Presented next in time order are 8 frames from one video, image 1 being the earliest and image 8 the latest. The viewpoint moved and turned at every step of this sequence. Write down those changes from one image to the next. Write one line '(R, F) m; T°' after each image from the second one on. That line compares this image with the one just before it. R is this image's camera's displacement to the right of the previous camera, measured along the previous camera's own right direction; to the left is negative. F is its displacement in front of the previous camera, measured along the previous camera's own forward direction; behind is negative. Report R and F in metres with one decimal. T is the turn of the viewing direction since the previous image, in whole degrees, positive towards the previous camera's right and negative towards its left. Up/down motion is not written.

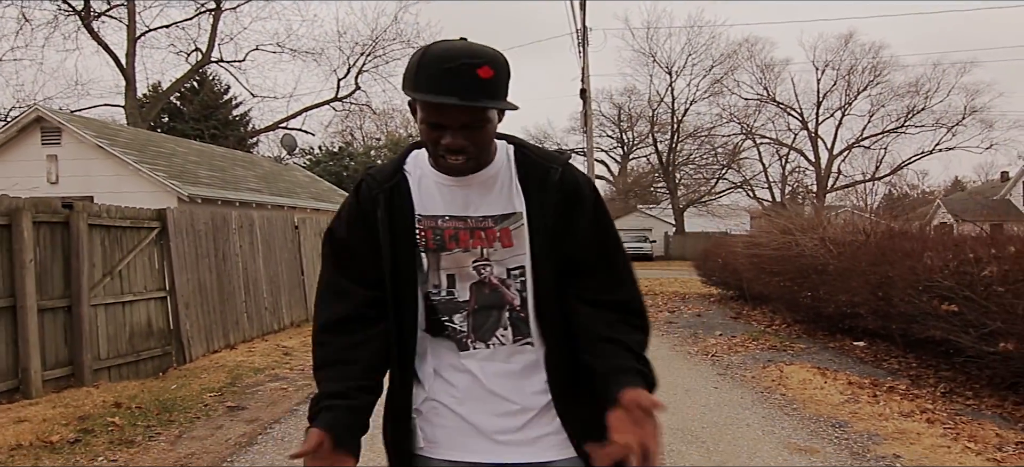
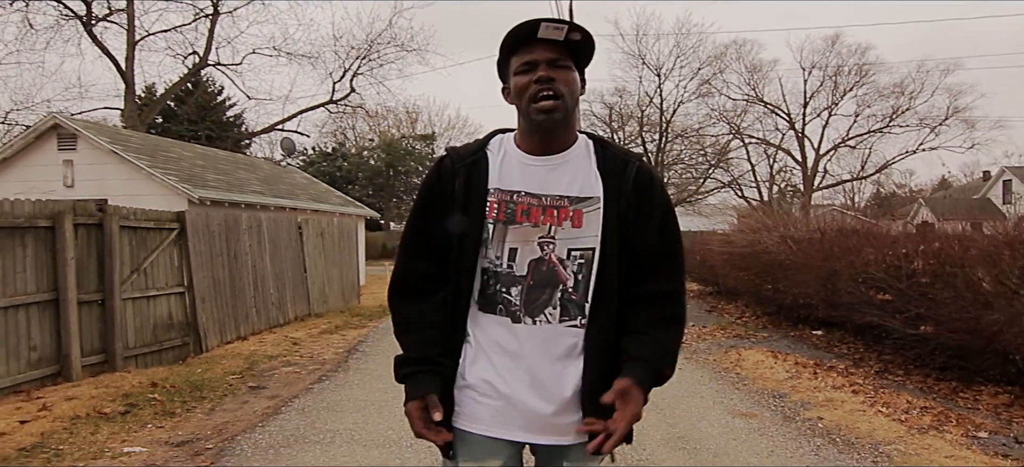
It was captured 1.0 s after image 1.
(0.0, -0.8) m; +1°
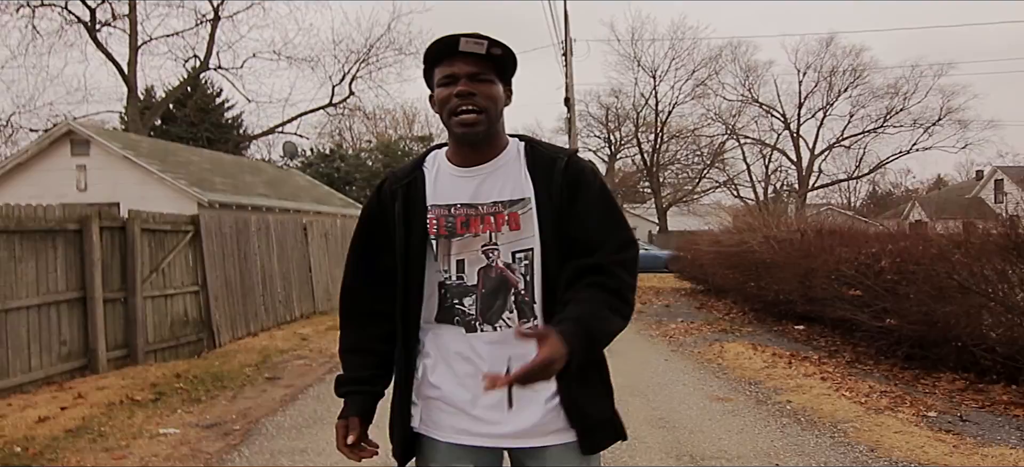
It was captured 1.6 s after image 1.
(0.0, -0.5) m; 0°
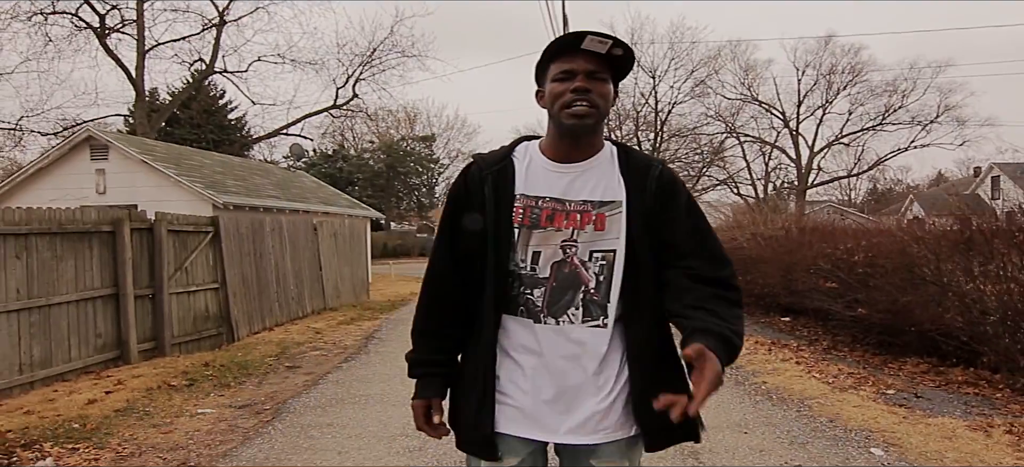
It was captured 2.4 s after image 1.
(0.0, -0.6) m; 0°
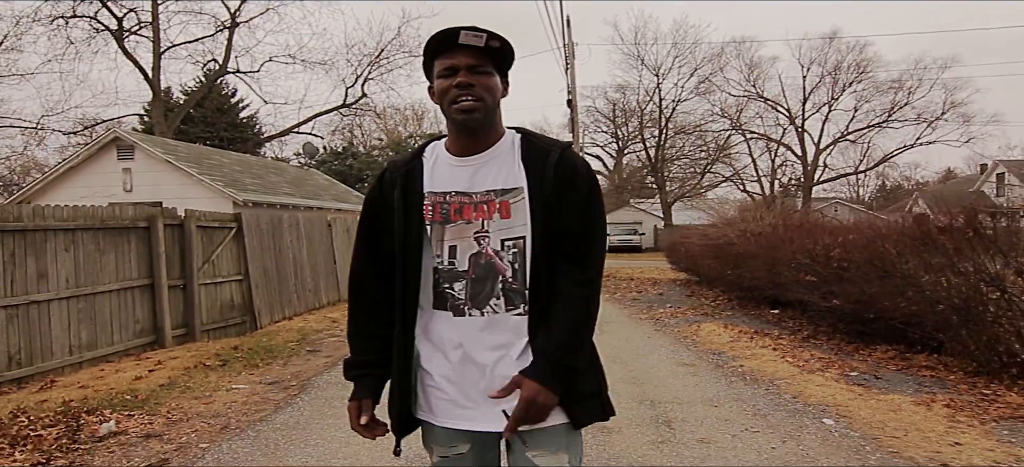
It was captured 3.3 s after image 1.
(+0.1, -0.7) m; -1°
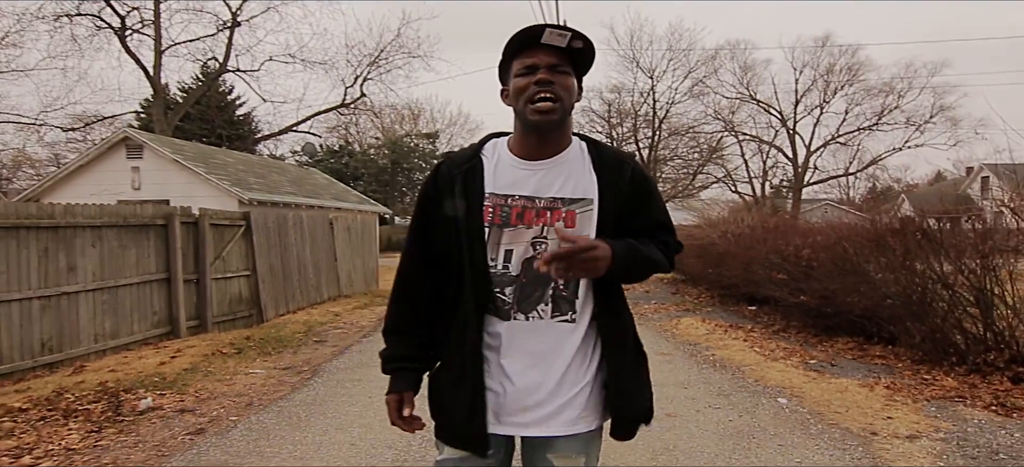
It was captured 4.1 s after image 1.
(0.0, -0.7) m; 0°
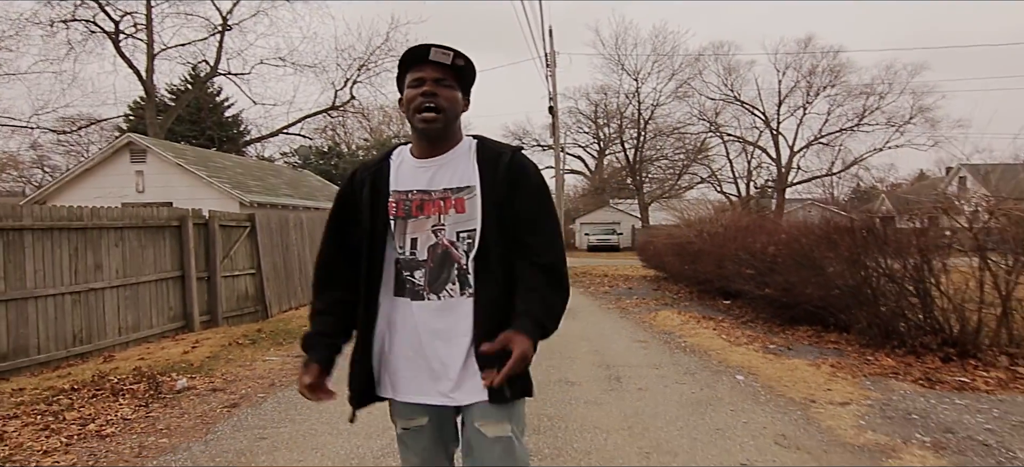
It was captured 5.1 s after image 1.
(0.0, -0.8) m; +1°
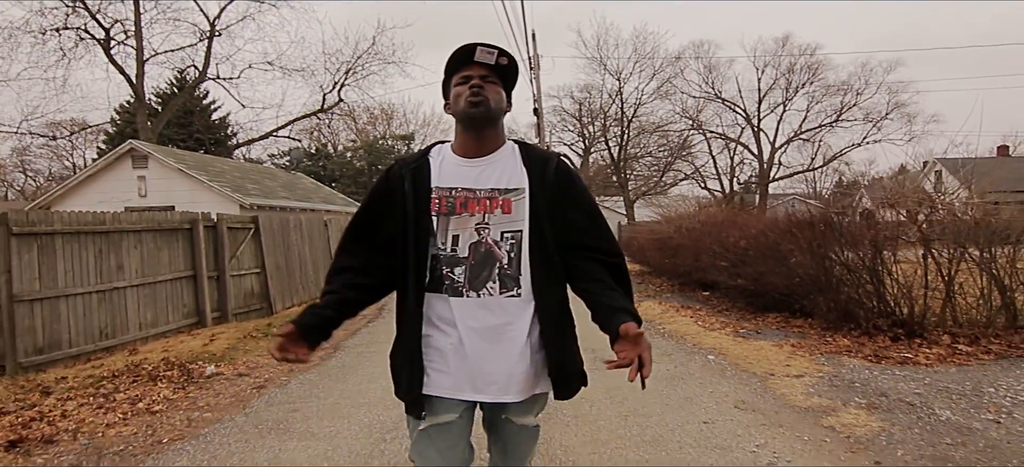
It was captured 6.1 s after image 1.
(-0.1, -0.8) m; +1°
